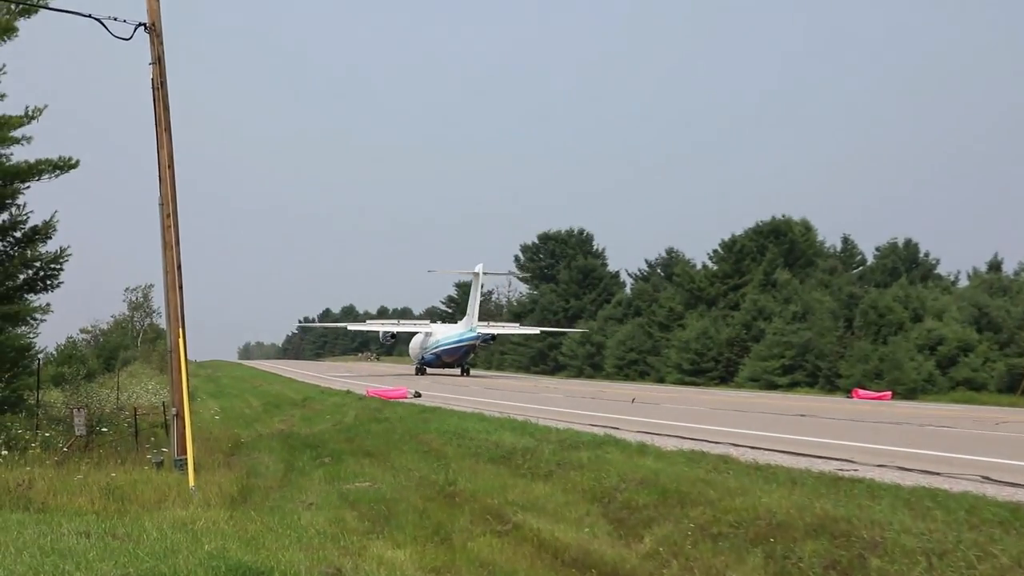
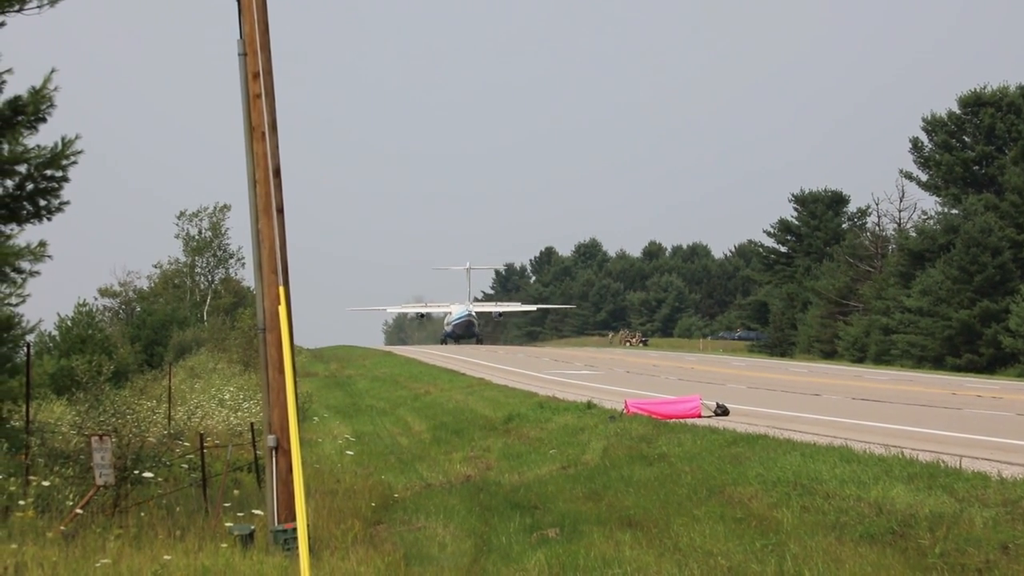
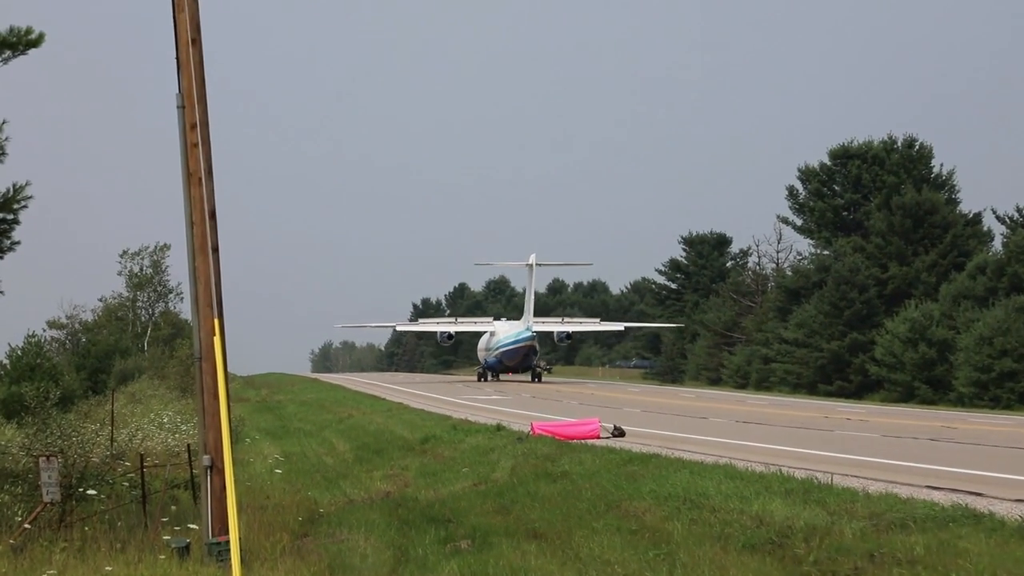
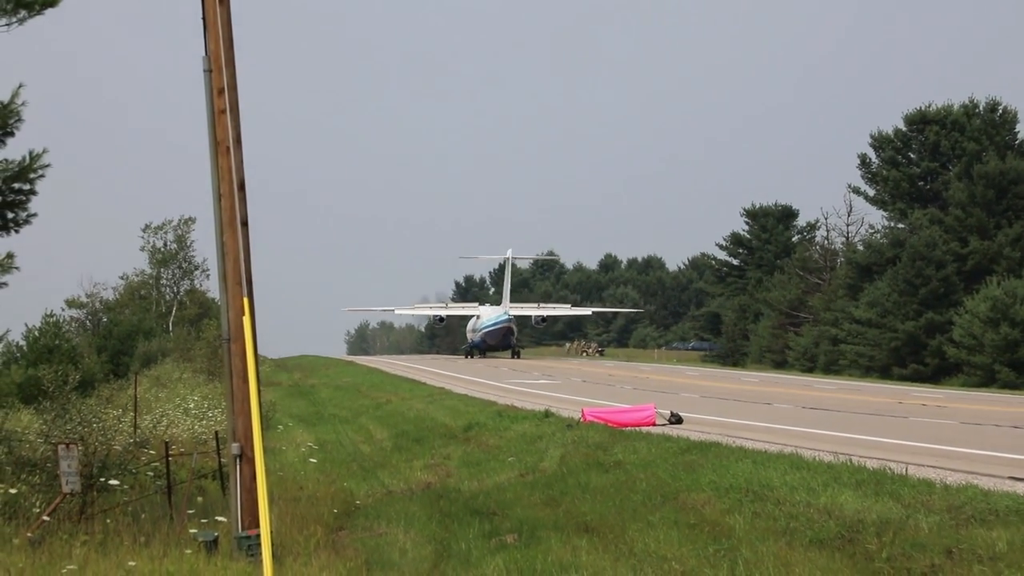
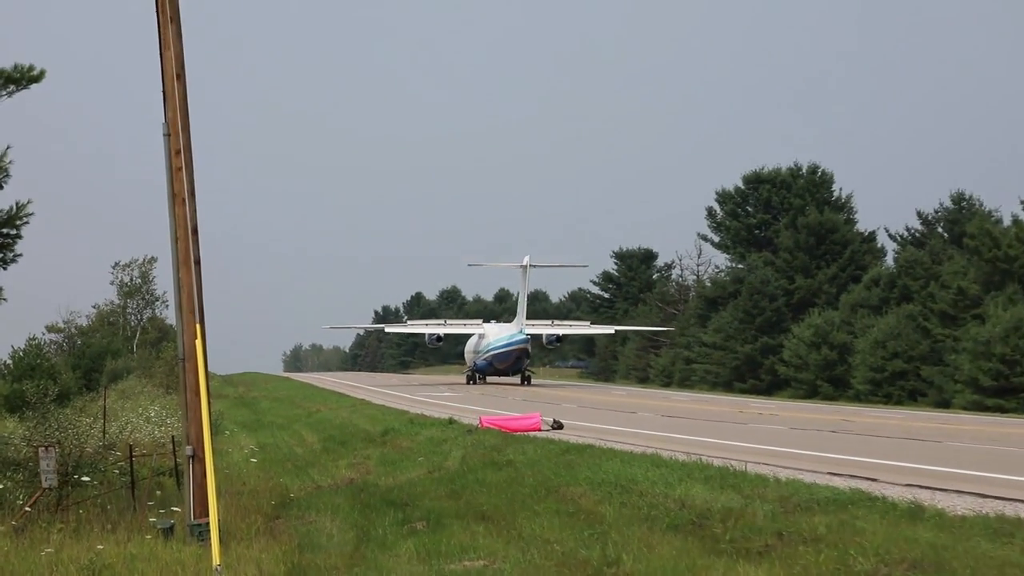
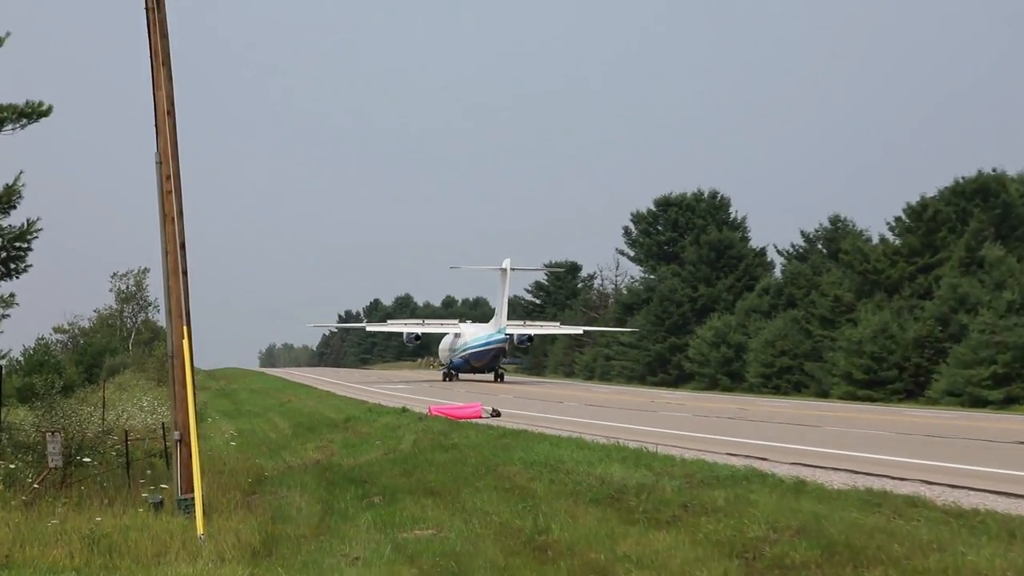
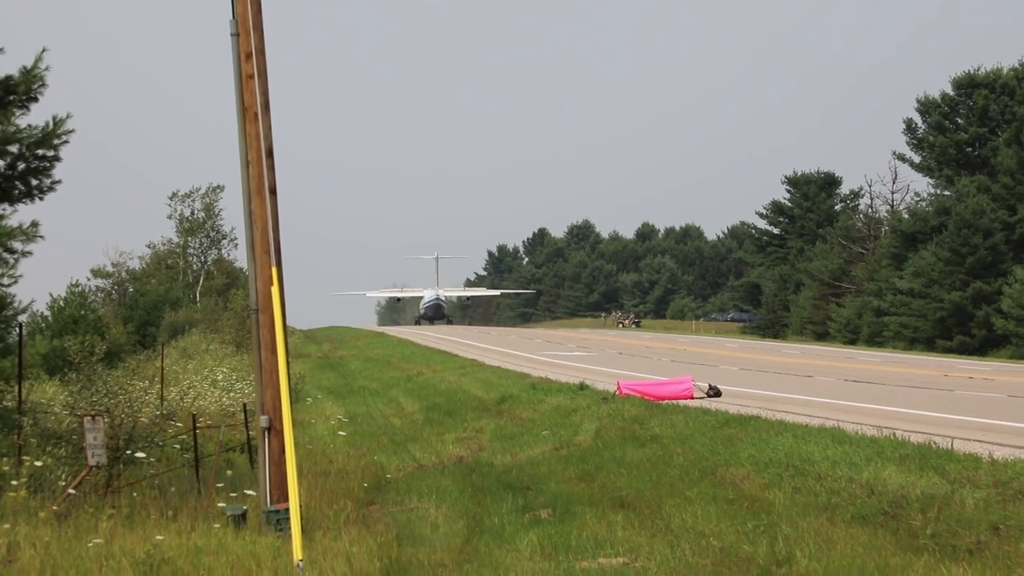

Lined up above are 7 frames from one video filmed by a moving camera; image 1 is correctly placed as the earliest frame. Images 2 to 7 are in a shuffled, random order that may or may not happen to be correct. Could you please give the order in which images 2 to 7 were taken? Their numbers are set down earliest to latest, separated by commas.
6, 5, 3, 4, 2, 7
